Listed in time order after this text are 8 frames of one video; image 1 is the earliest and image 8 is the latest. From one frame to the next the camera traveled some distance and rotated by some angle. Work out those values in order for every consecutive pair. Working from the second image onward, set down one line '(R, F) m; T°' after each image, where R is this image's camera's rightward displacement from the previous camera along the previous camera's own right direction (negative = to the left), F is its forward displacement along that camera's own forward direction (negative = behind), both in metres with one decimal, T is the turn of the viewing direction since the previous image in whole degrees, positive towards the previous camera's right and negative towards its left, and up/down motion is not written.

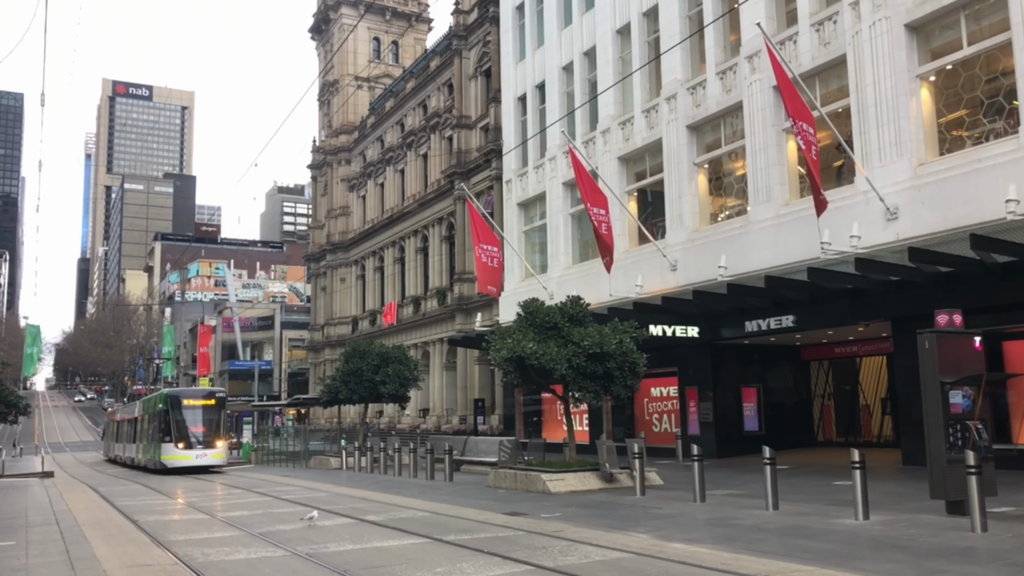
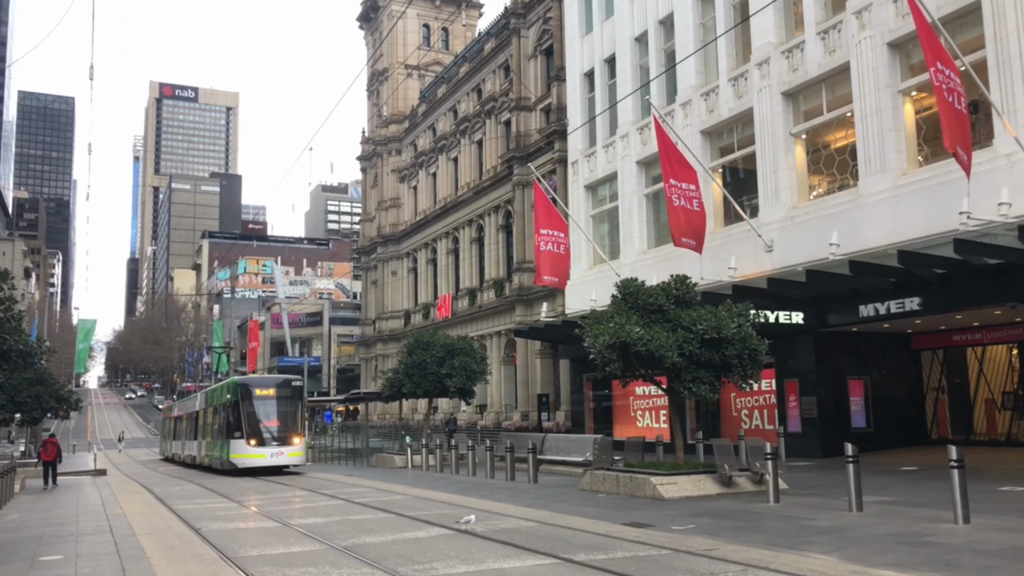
(-1.1, +1.9) m; -3°
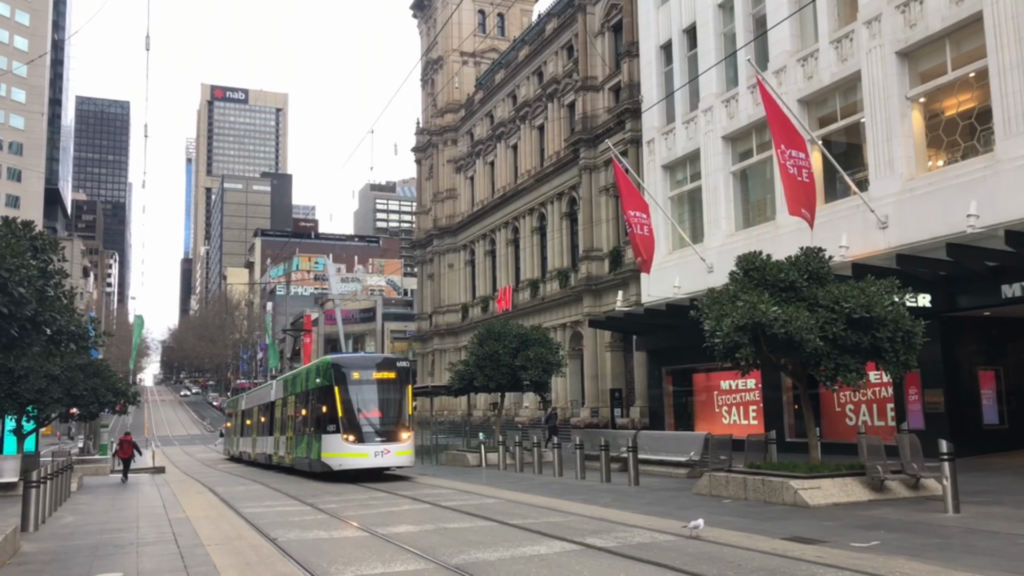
(-1.0, +1.9) m; -3°
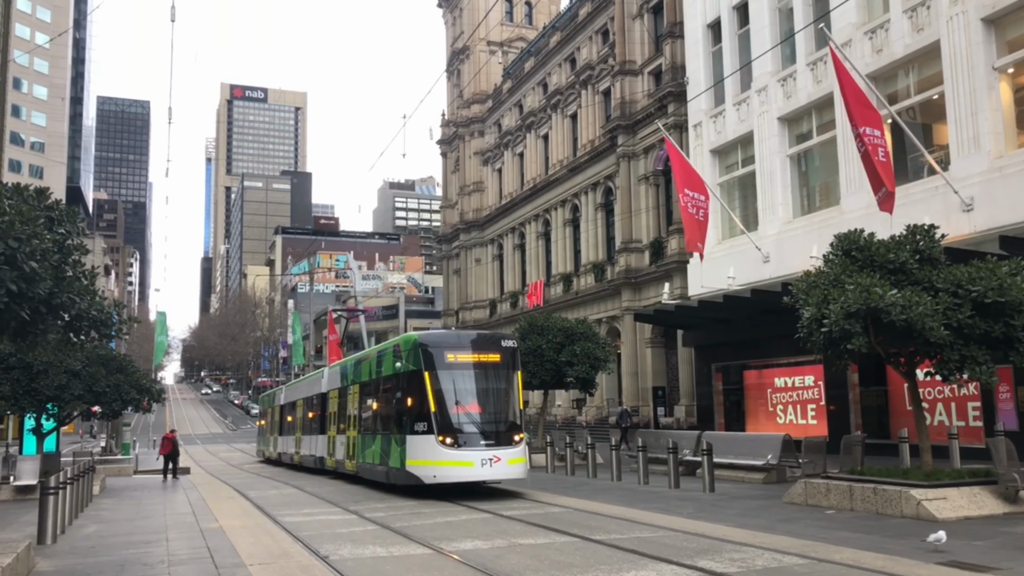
(-0.8, +1.5) m; -1°
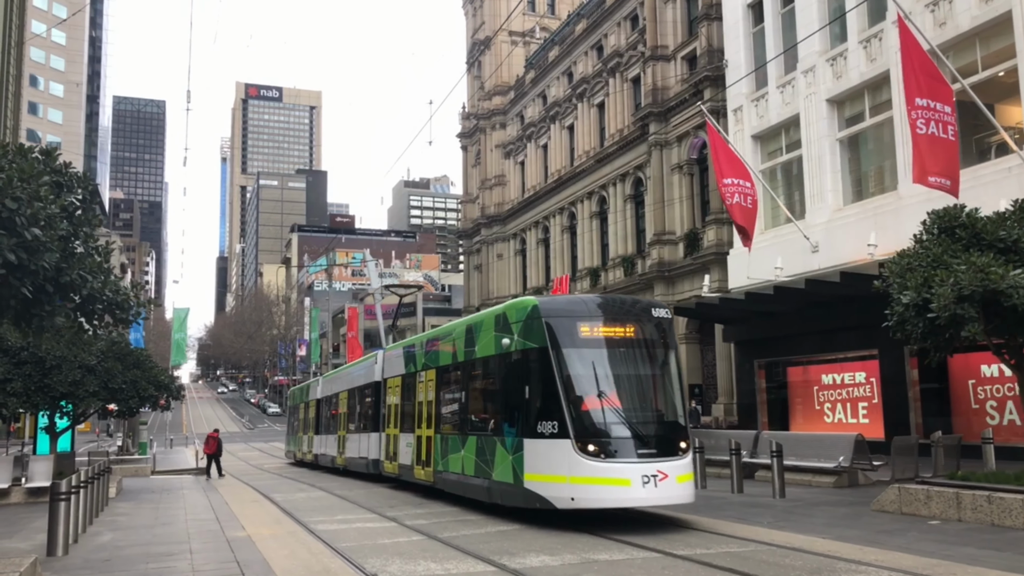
(-0.6, +1.2) m; -1°
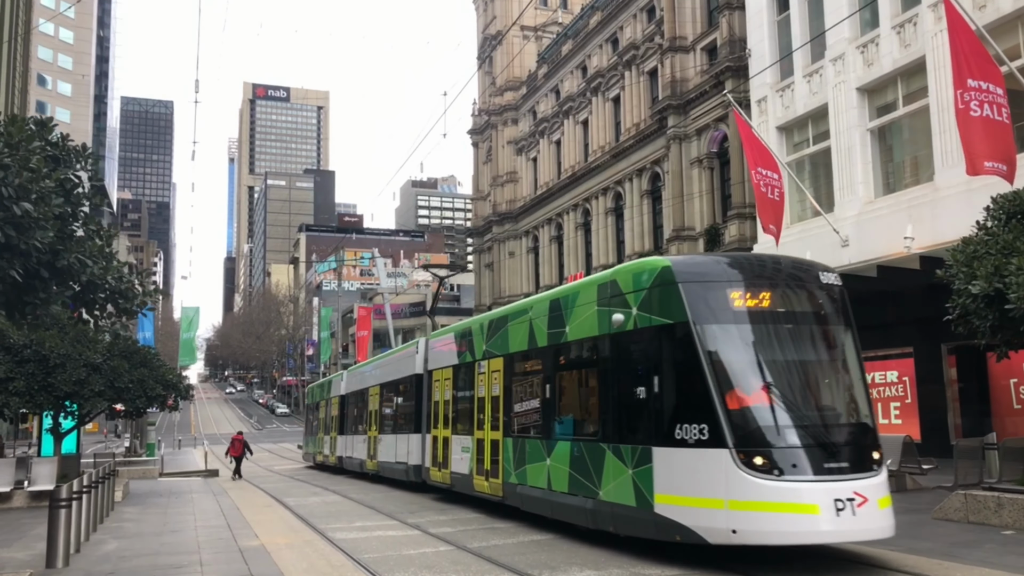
(-0.3, +0.8) m; 0°
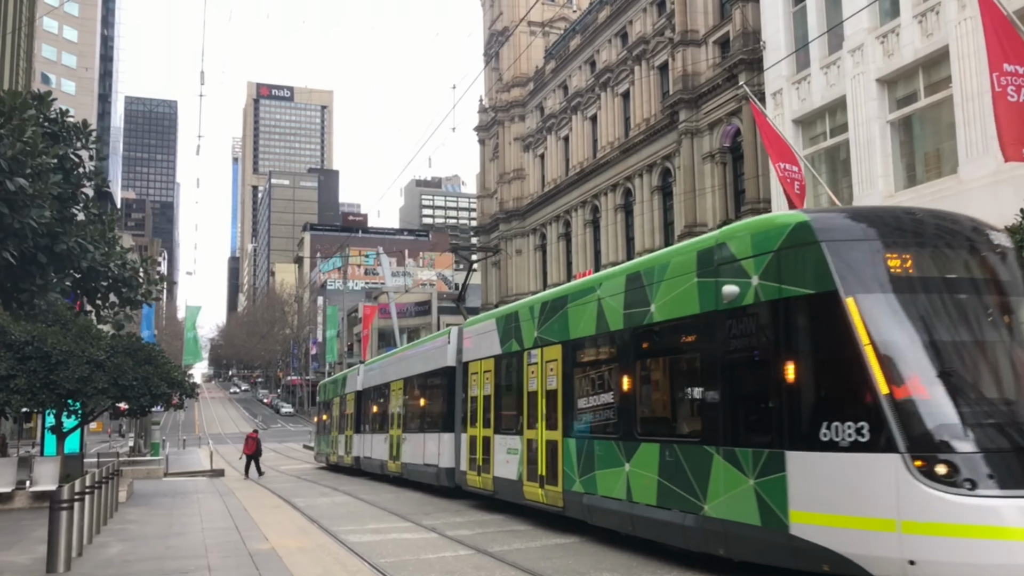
(-0.2, +0.5) m; 0°
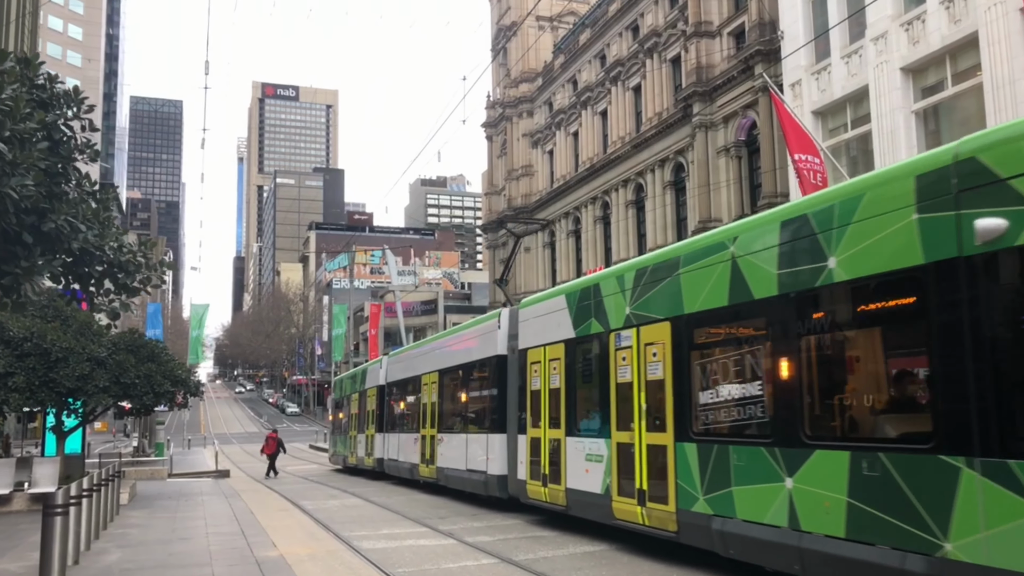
(-0.2, +0.6) m; 0°
